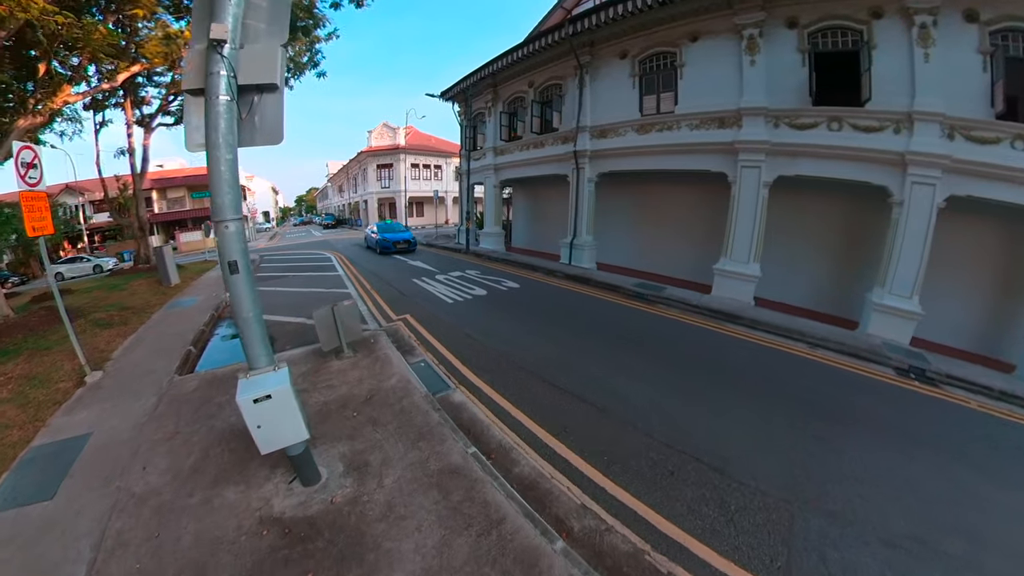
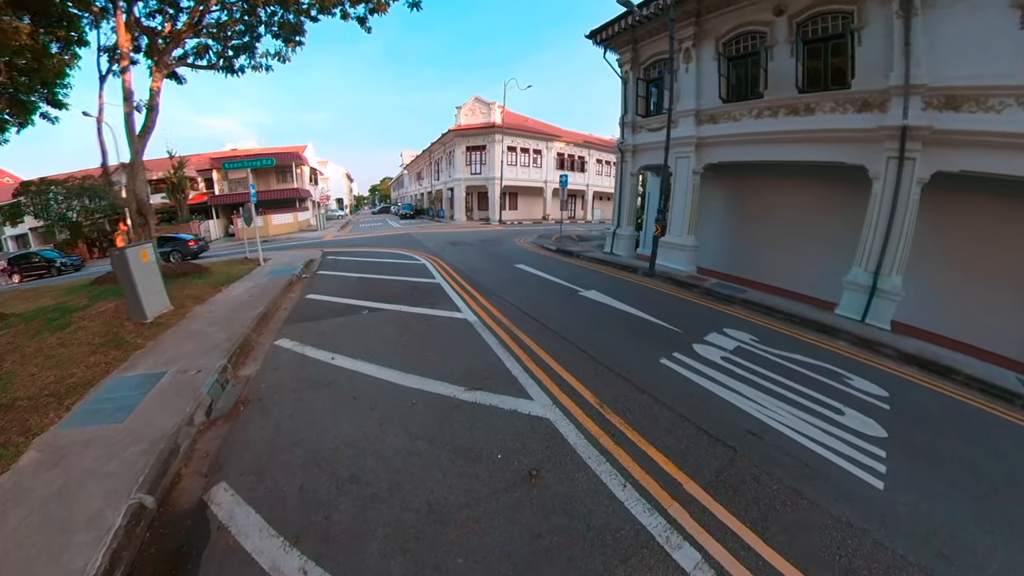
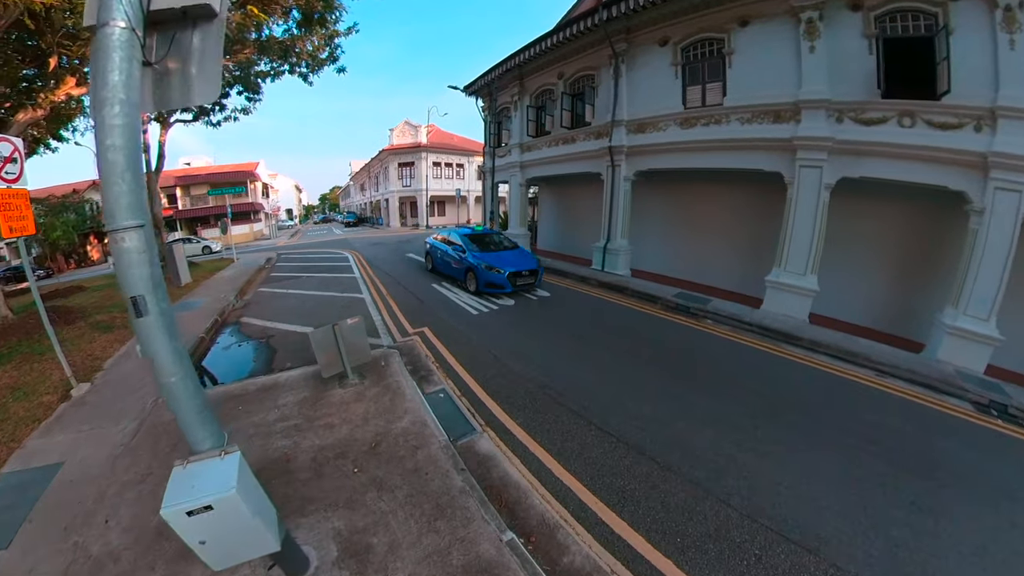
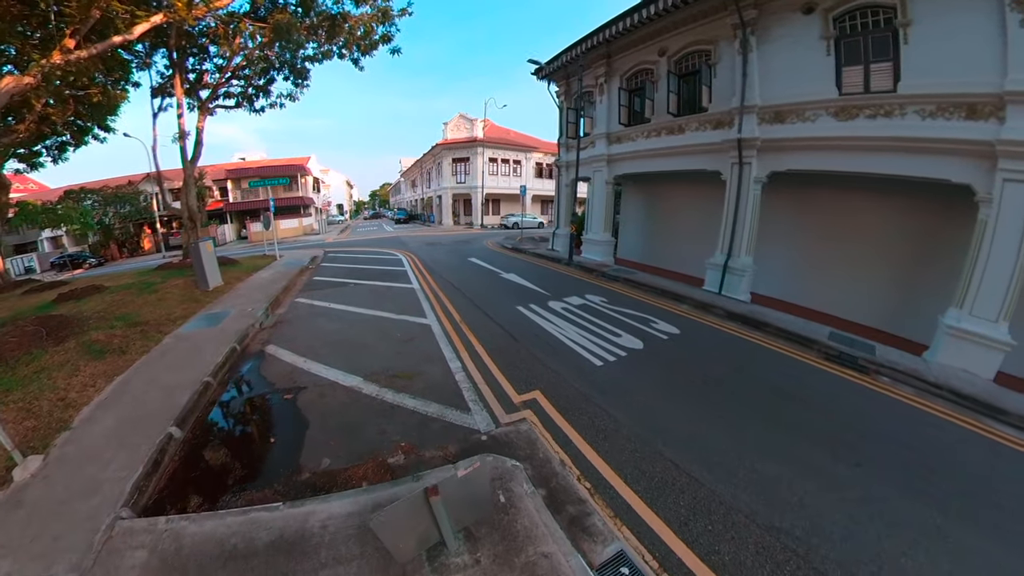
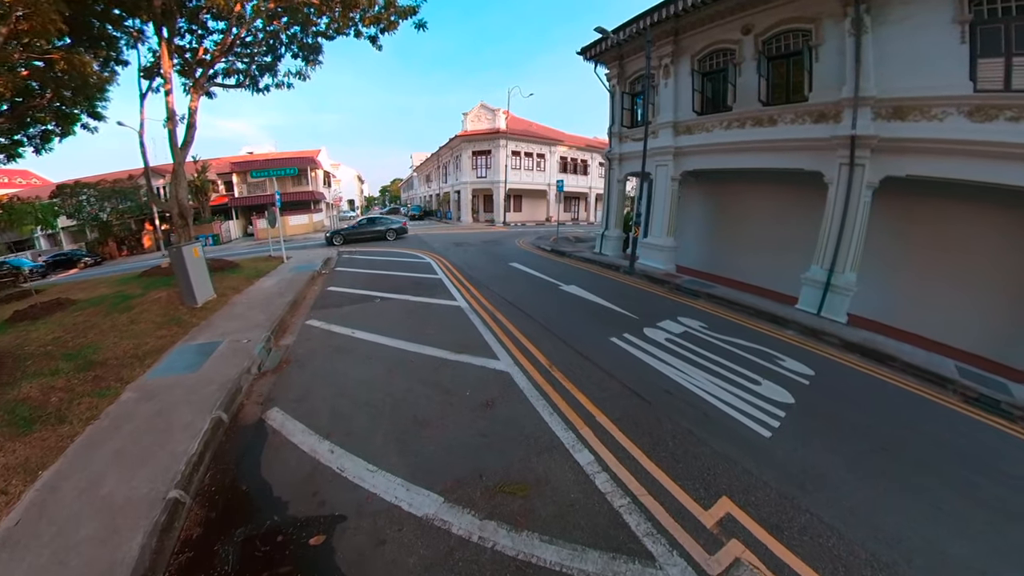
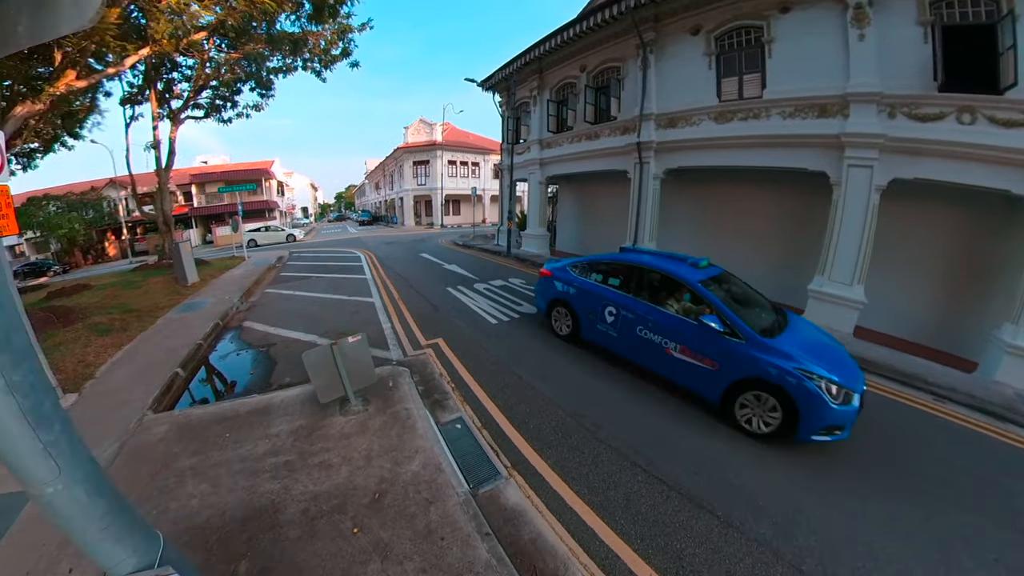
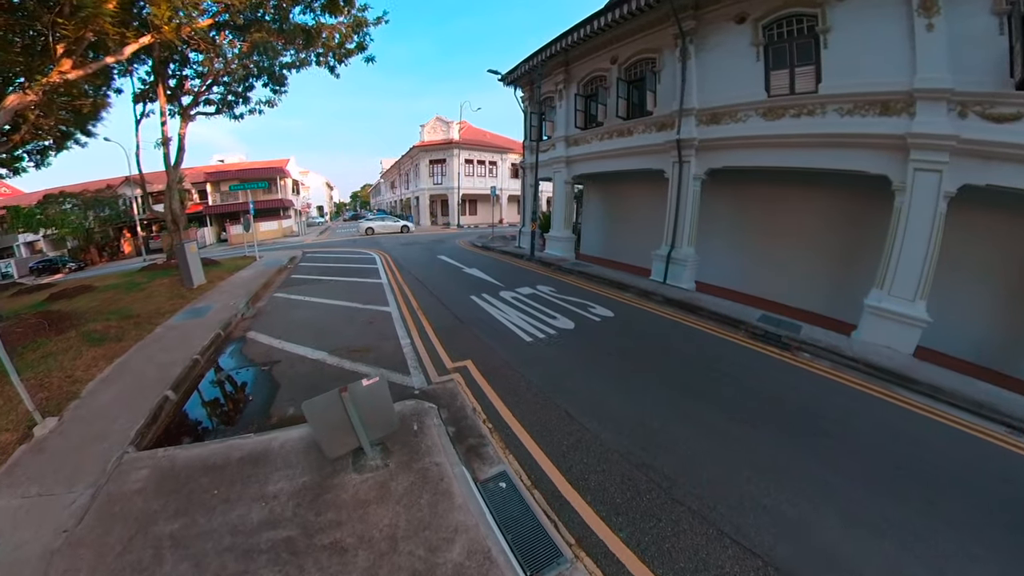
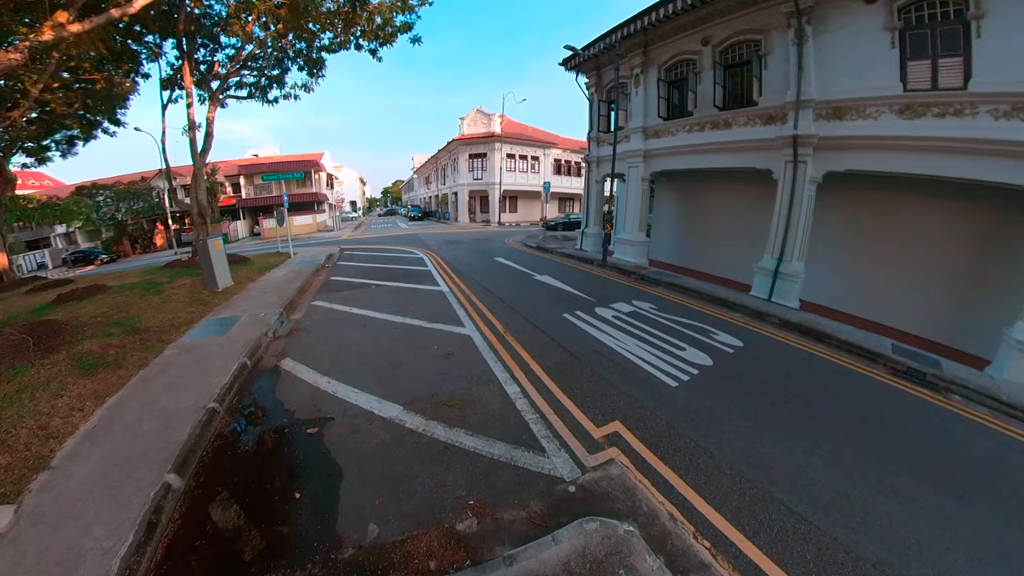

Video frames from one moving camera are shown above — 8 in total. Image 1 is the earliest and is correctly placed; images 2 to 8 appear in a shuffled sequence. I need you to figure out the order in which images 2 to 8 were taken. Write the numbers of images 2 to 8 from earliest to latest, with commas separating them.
3, 6, 7, 4, 8, 5, 2
